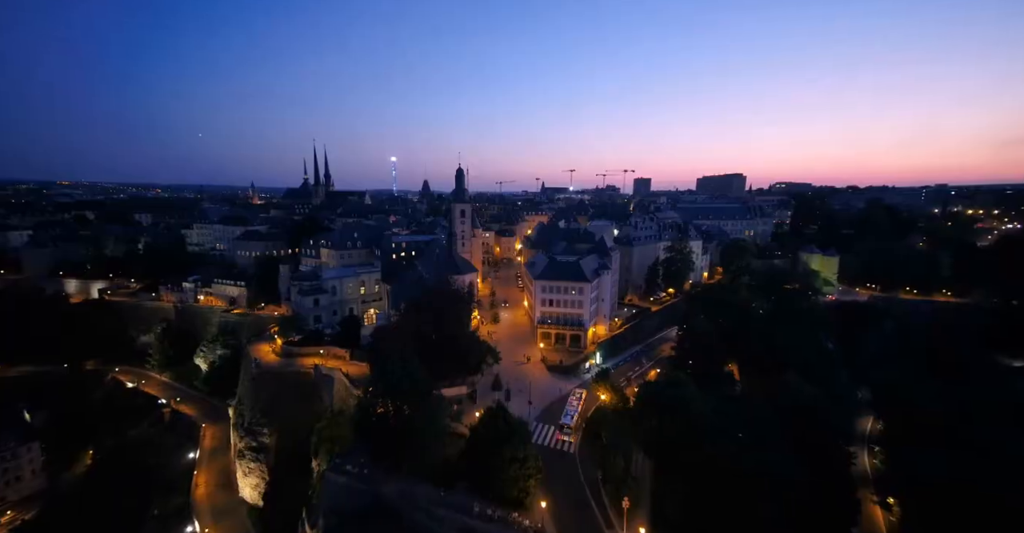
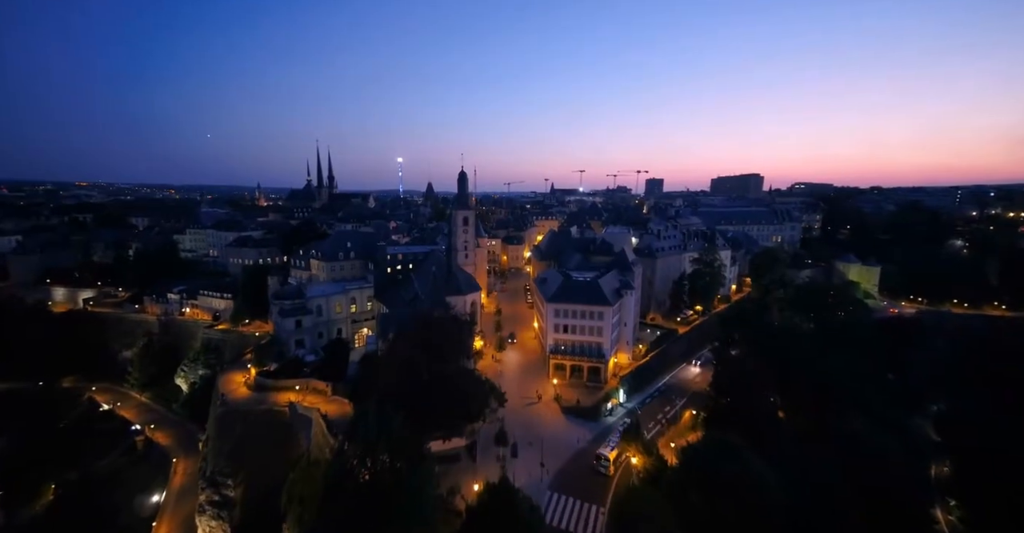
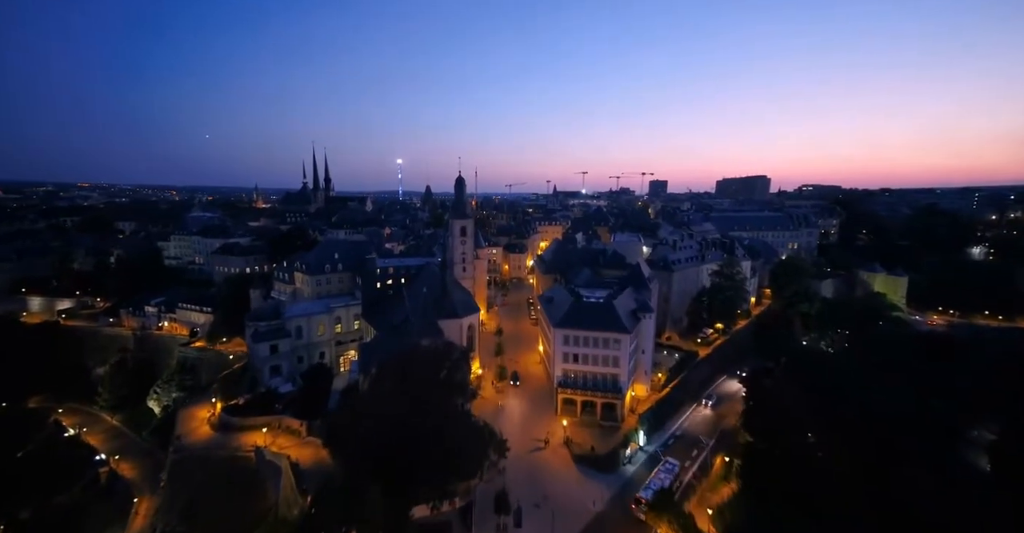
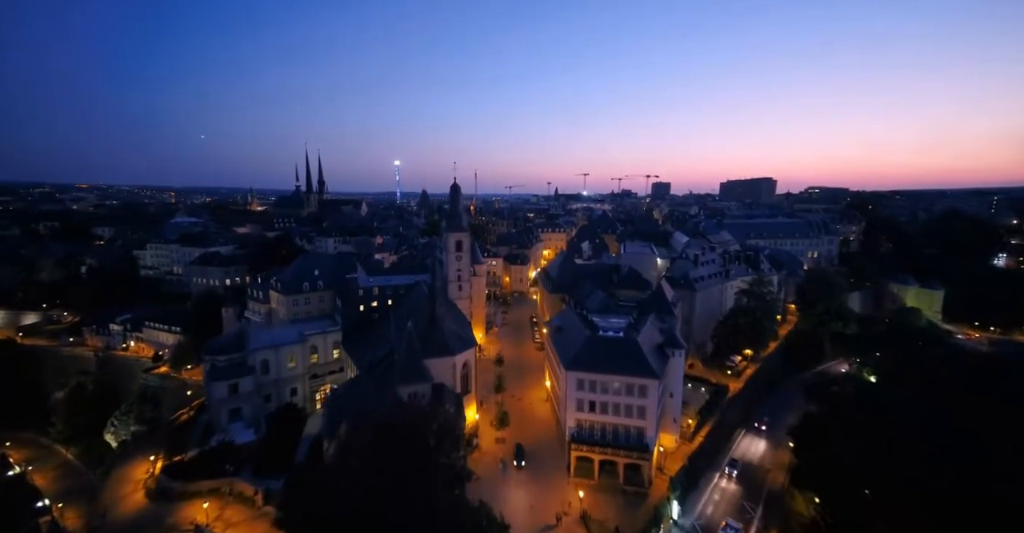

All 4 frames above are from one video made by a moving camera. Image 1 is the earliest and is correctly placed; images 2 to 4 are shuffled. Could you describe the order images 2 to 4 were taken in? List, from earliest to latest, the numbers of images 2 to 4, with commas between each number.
2, 3, 4
